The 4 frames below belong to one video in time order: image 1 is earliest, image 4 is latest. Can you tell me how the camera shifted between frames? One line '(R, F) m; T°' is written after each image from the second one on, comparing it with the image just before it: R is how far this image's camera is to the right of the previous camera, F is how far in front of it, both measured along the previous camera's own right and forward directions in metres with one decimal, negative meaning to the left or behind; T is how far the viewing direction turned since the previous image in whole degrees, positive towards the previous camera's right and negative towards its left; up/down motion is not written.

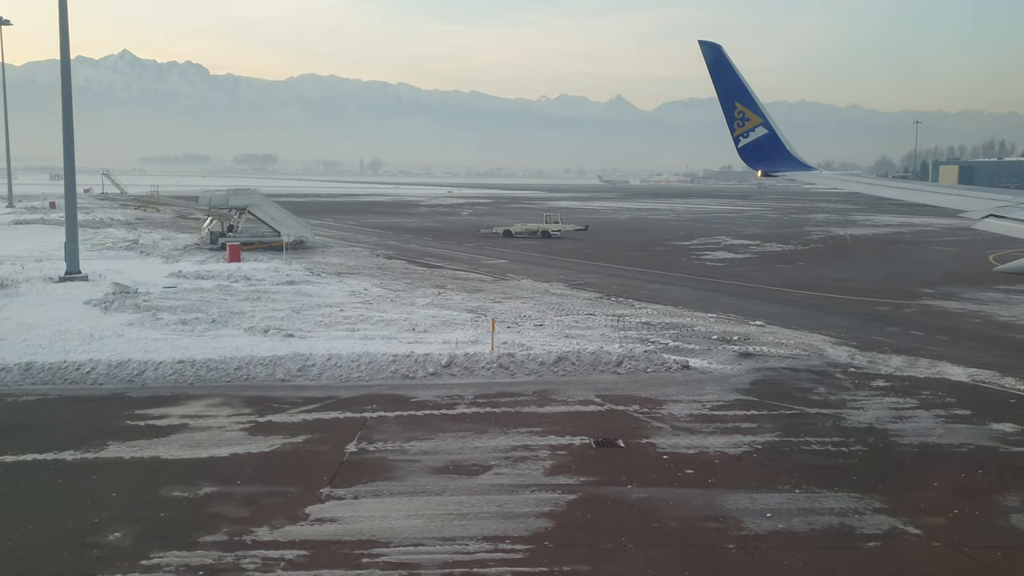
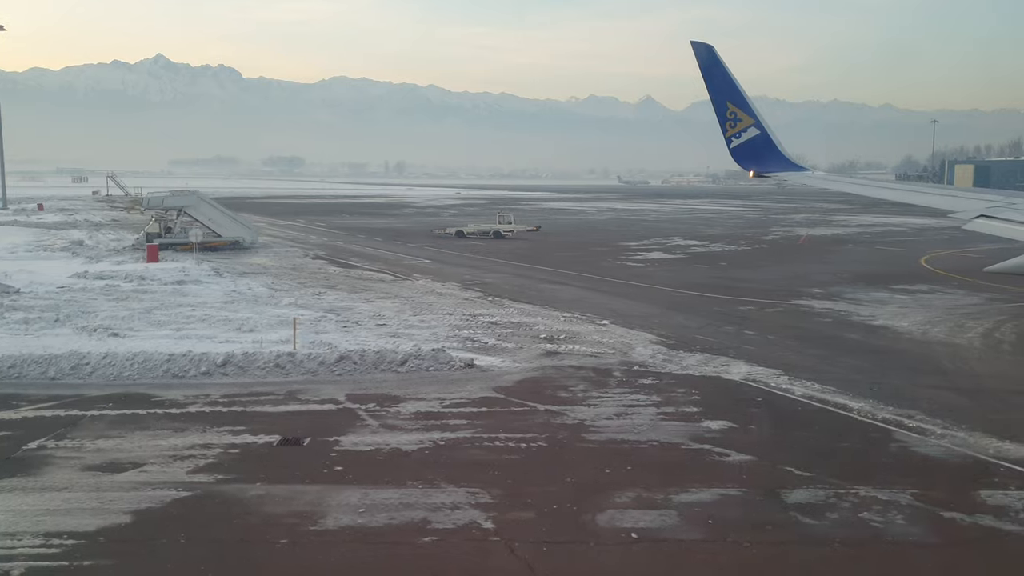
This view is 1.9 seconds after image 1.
(+4.3, 0.0) m; -1°
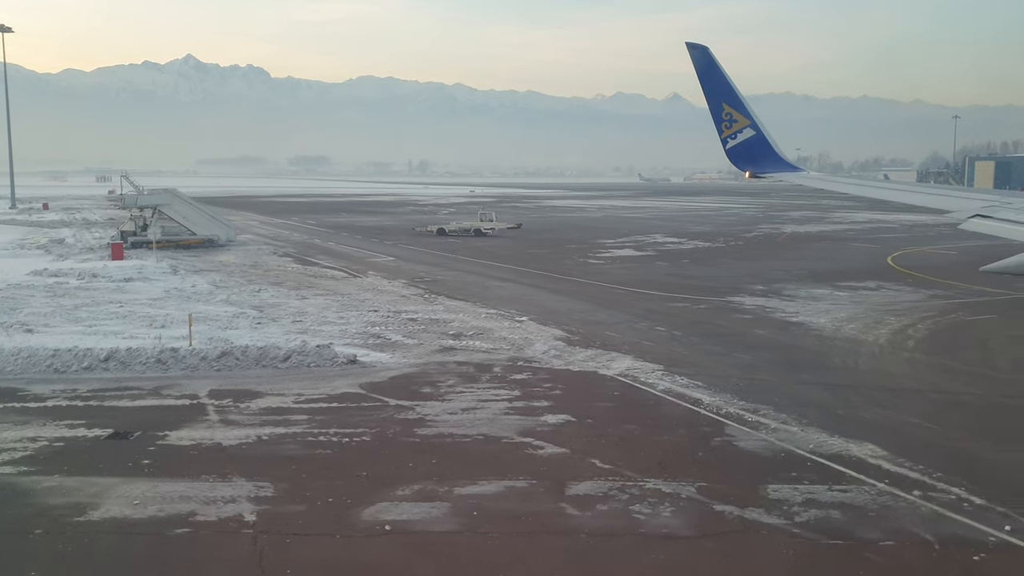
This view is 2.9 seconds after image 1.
(+2.5, -0.1) m; -1°
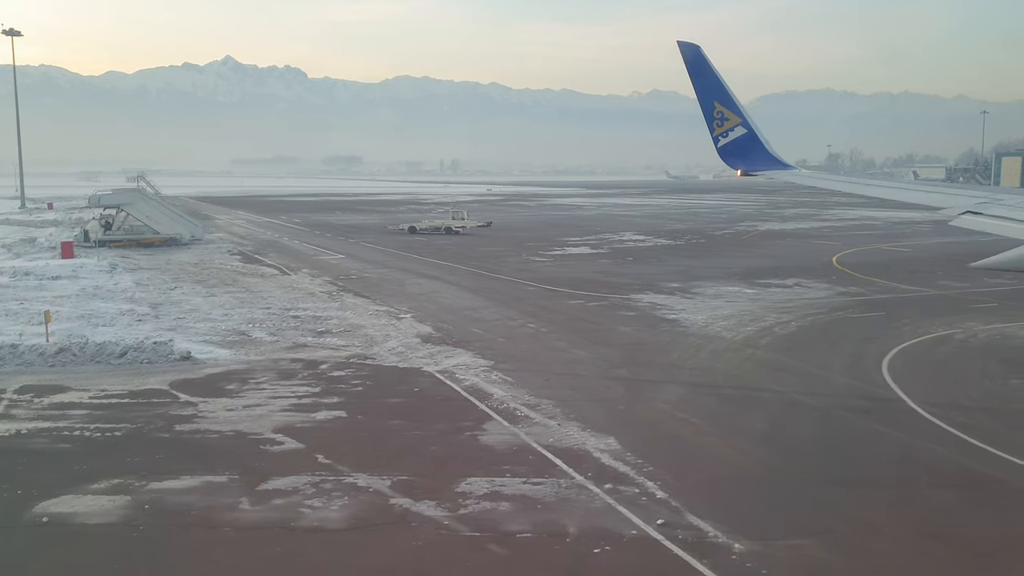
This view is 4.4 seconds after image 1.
(+3.6, -0.1) m; -1°
